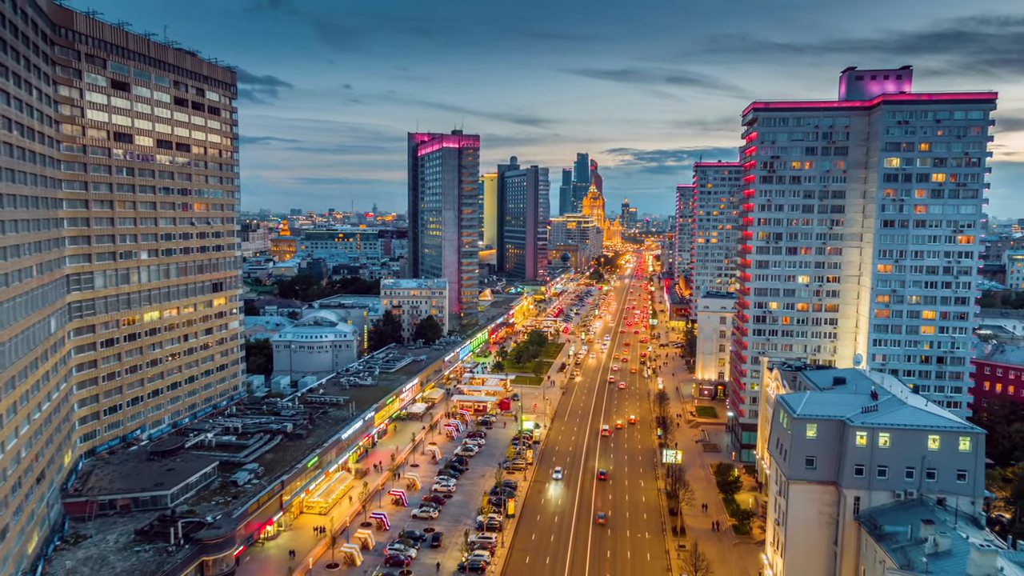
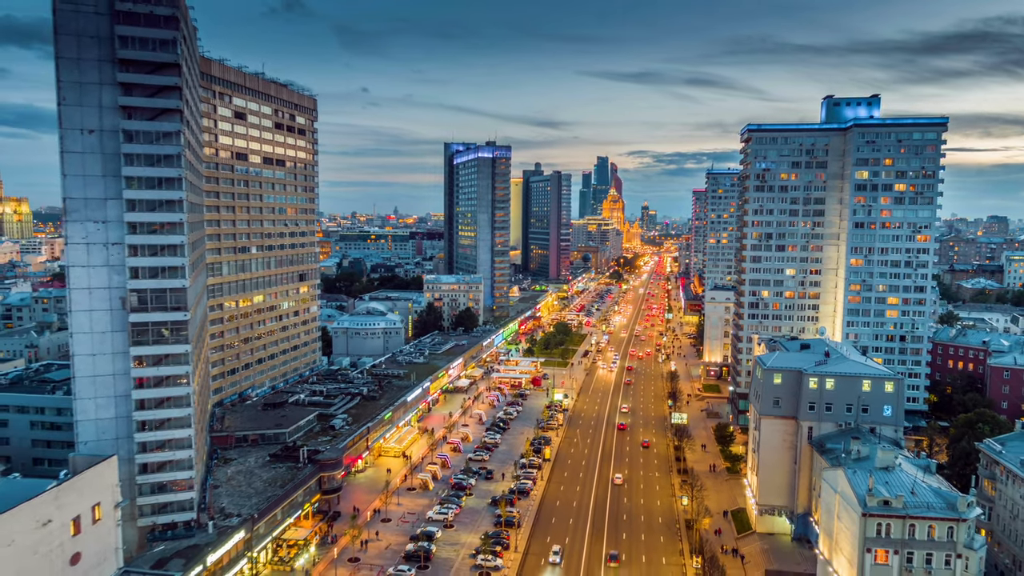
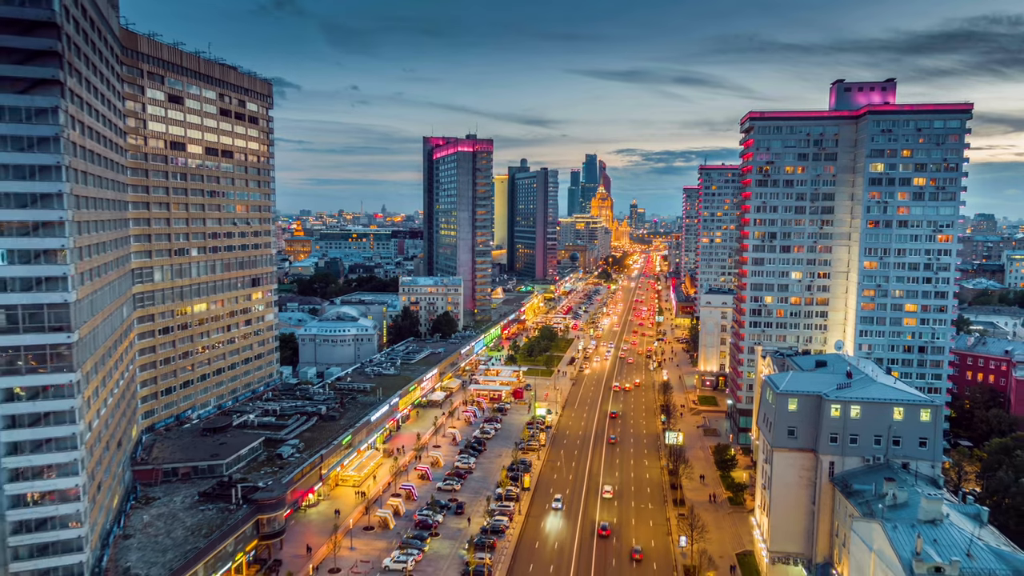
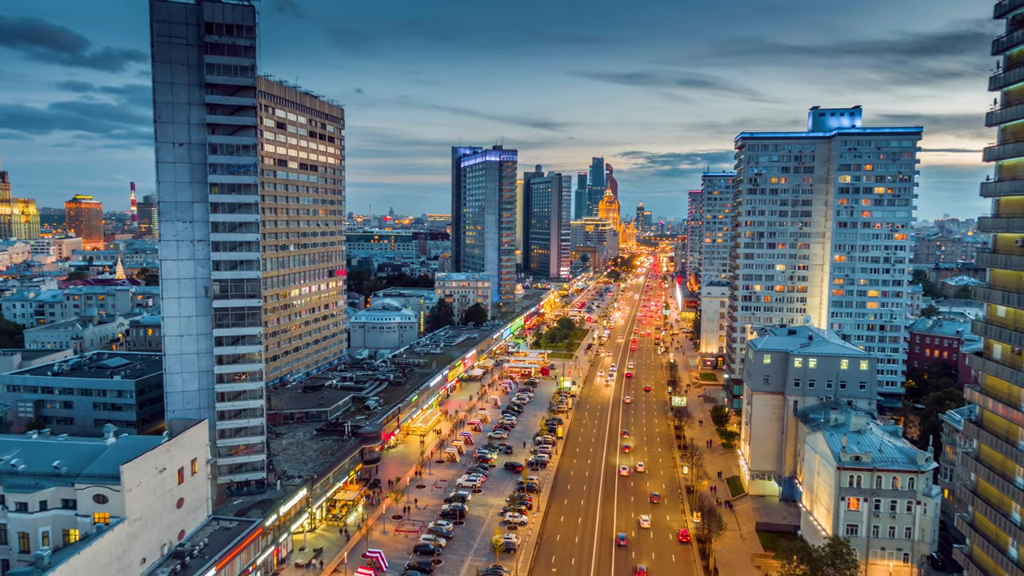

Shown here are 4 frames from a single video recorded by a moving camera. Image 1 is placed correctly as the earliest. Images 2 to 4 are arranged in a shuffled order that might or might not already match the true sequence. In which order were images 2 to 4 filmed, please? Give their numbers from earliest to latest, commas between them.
3, 2, 4
